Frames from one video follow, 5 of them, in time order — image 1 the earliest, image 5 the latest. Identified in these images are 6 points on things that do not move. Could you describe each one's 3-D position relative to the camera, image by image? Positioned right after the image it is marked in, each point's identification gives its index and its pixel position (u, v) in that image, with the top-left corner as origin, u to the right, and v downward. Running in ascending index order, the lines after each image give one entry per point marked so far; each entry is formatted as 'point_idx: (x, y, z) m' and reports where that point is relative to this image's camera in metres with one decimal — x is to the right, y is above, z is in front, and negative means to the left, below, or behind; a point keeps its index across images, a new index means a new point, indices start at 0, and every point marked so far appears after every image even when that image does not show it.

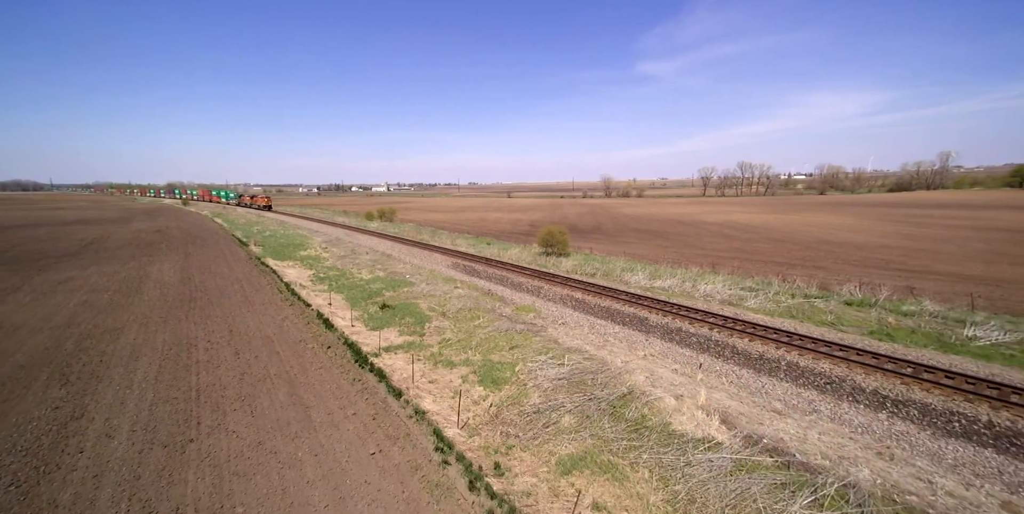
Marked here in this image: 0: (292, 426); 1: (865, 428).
0: (-4.0, -3.2, +8.2) m
1: (+6.2, -3.0, +7.8) m
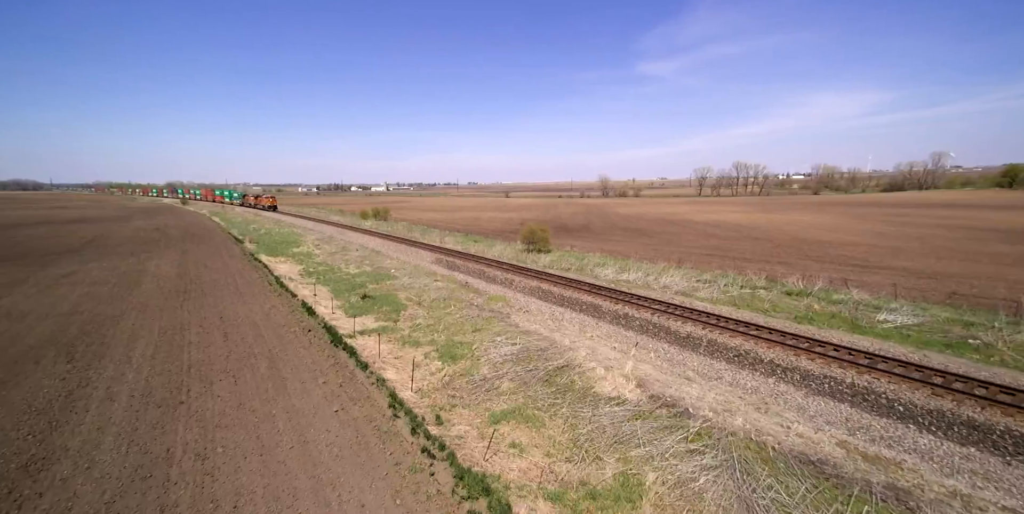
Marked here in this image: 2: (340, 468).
0: (-5.2, -2.9, +9.6) m
1: (+5.0, -2.7, +9.2) m
2: (-2.6, -3.3, +6.8) m
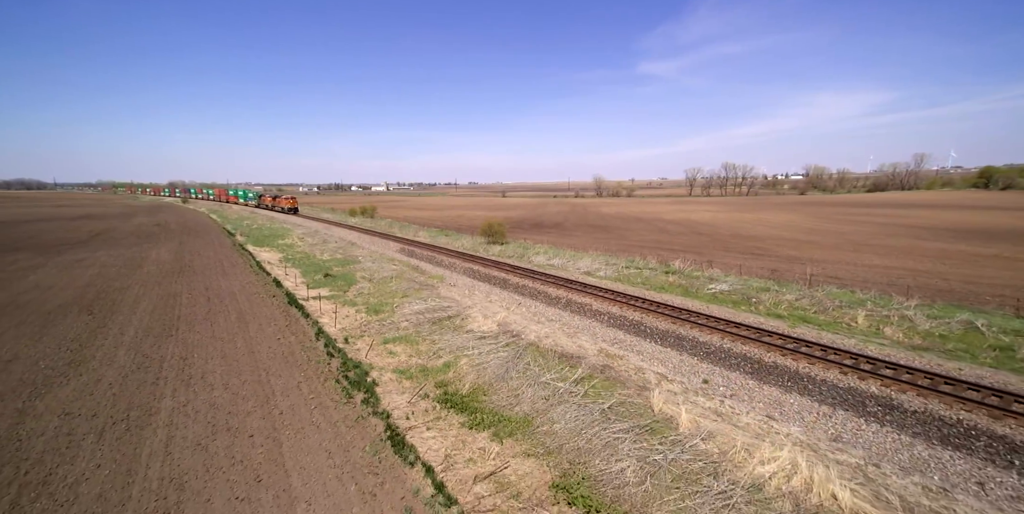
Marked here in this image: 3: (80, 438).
0: (-8.4, -2.2, +13.5) m
1: (+1.8, -2.0, +13.1) m
2: (-5.8, -2.5, +10.7) m
3: (-7.4, -3.0, +7.5) m
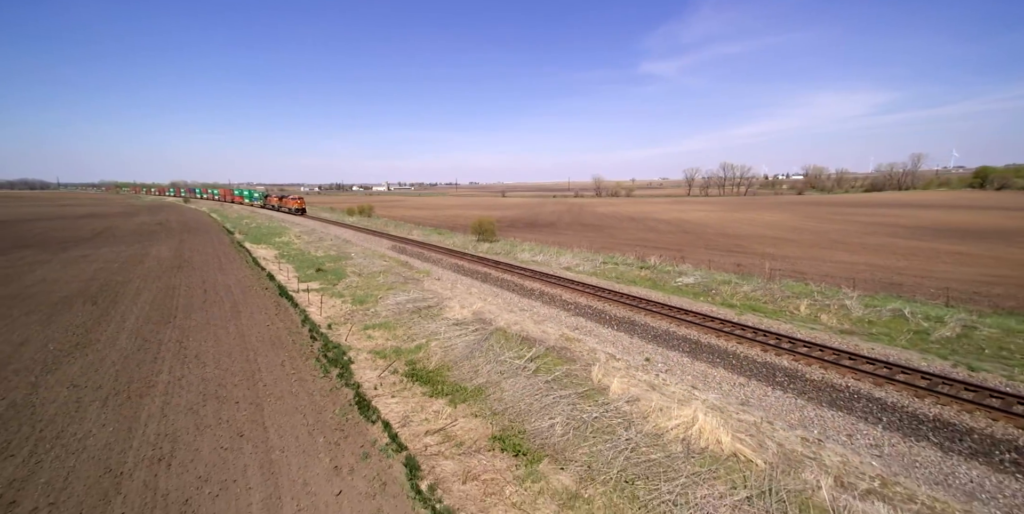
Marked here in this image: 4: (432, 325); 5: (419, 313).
0: (-9.3, -2.0, +14.5) m
1: (+0.9, -1.8, +14.1) m
2: (-6.7, -2.3, +11.7) m
3: (-8.2, -2.8, +8.6) m
4: (-2.4, -2.0, +13.2) m
5: (-3.0, -1.9, +14.7) m
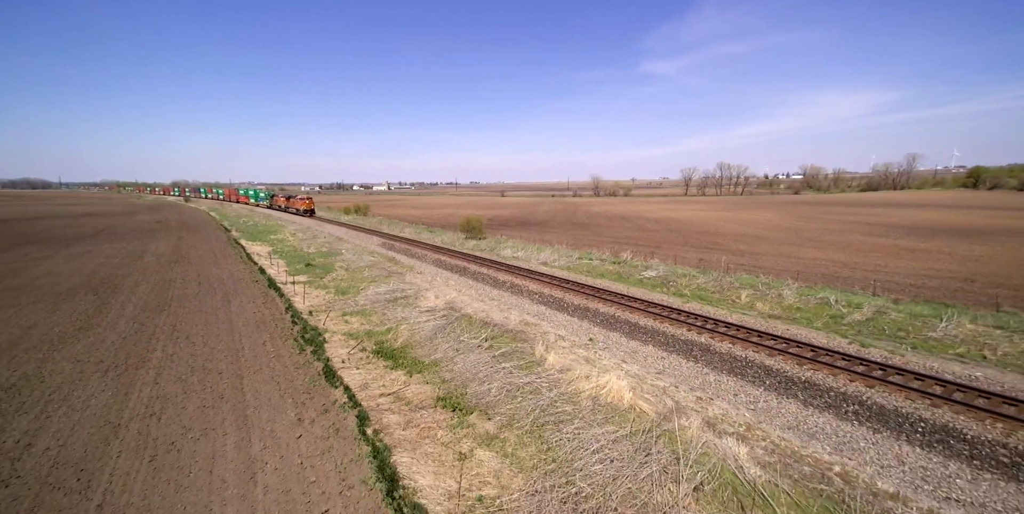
0: (-10.4, -1.7, +15.7) m
1: (-0.2, -1.6, +15.3) m
2: (-7.8, -2.1, +12.9) m
3: (-9.3, -2.6, +9.8) m
4: (-3.5, -1.8, +14.4) m
5: (-4.1, -1.6, +15.9) m
